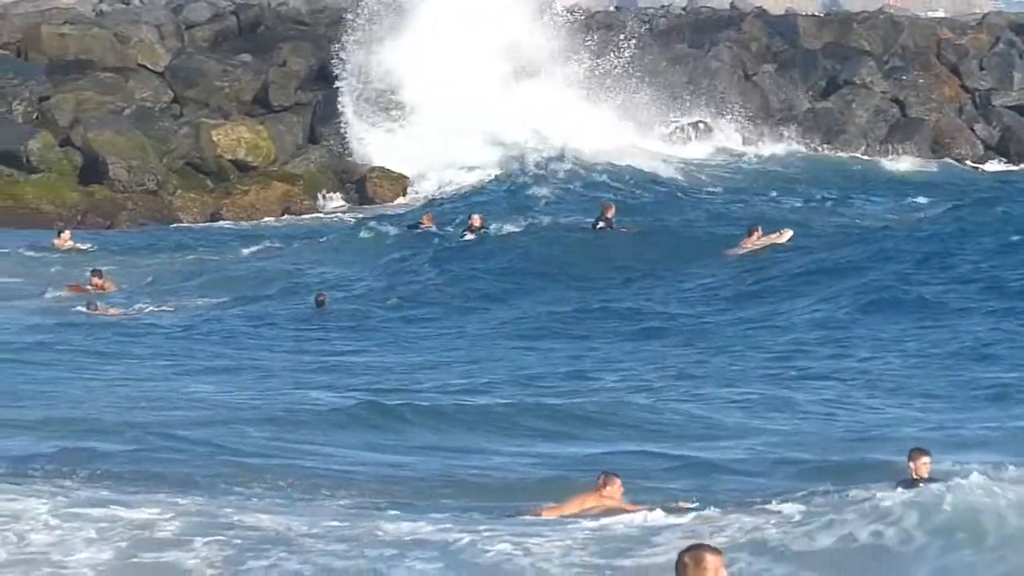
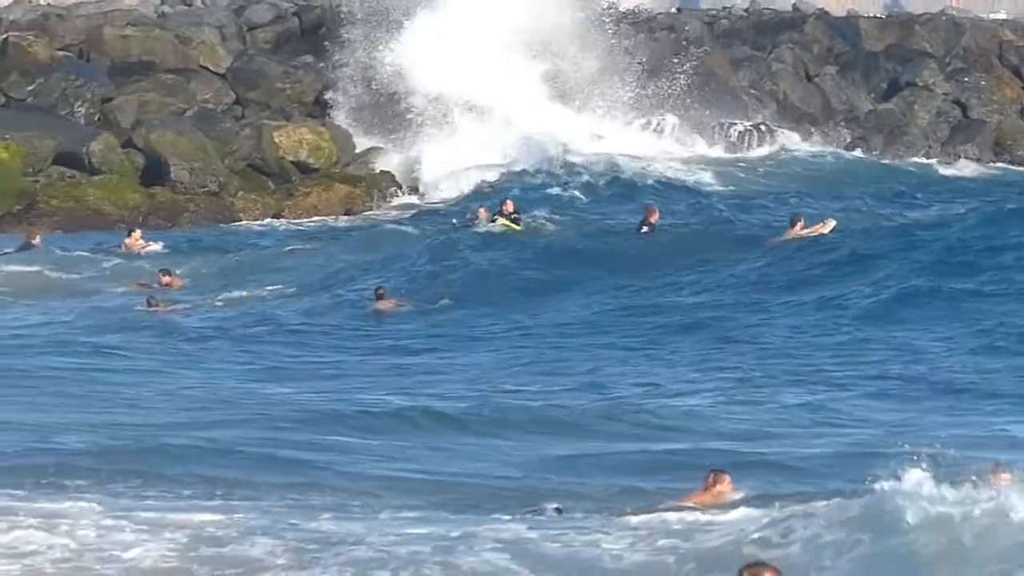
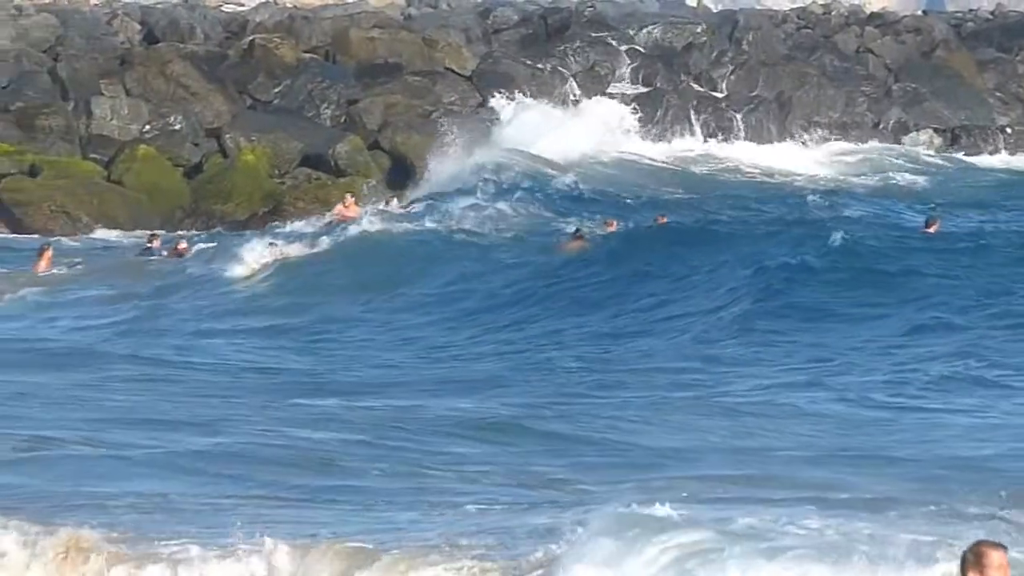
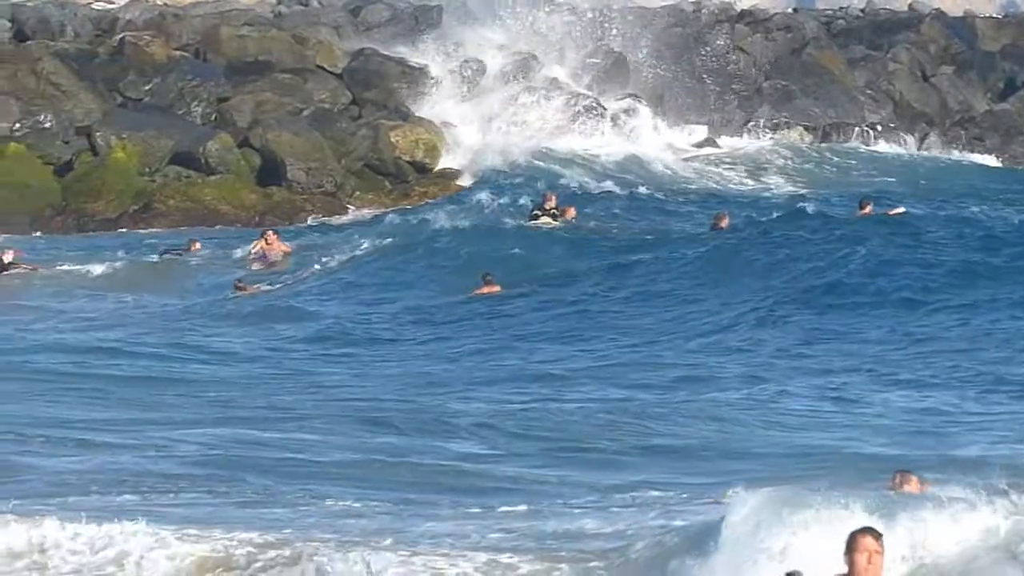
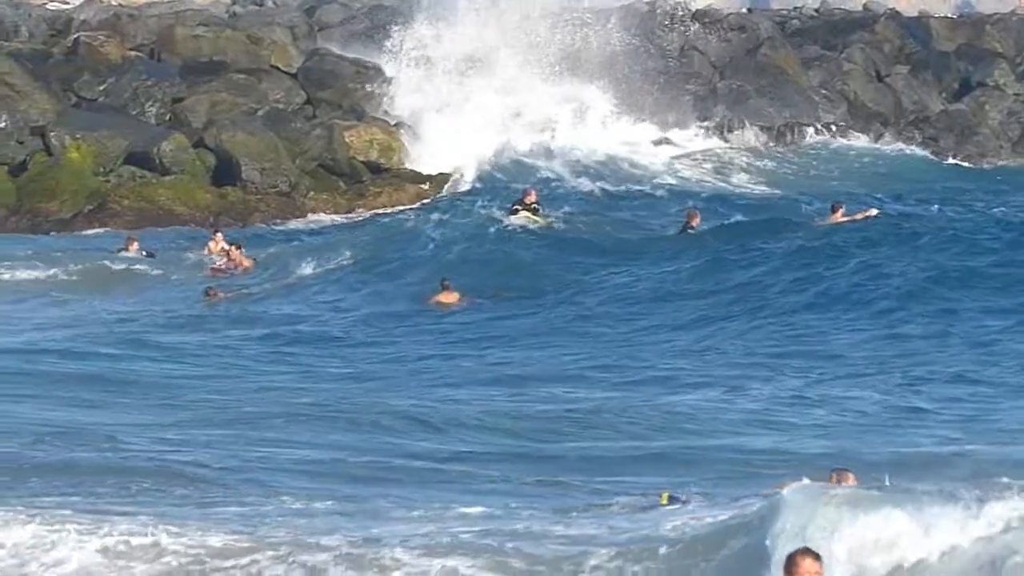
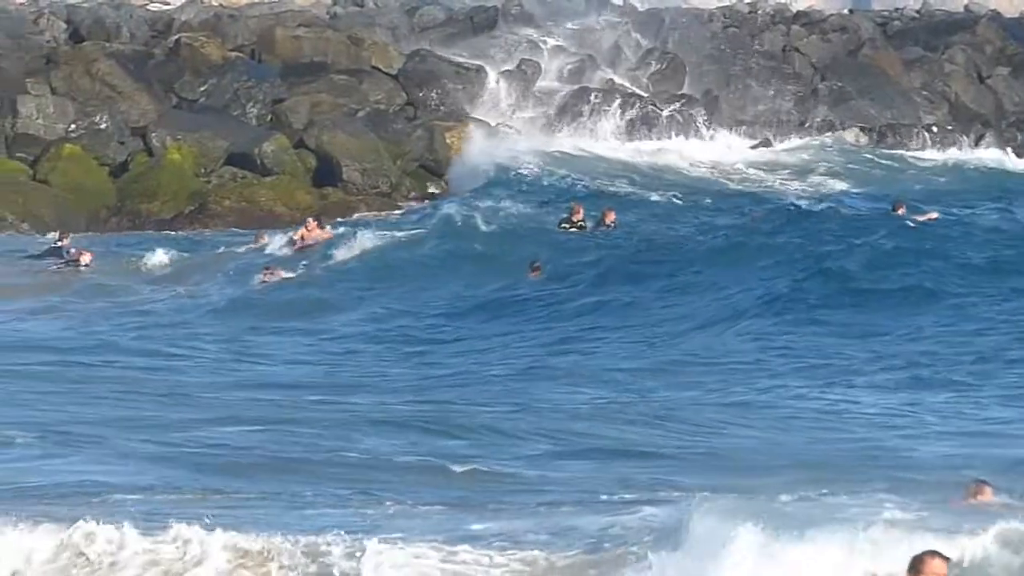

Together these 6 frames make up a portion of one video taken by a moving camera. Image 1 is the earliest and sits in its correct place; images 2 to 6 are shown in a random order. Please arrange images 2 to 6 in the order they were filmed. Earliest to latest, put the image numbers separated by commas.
2, 5, 4, 6, 3
